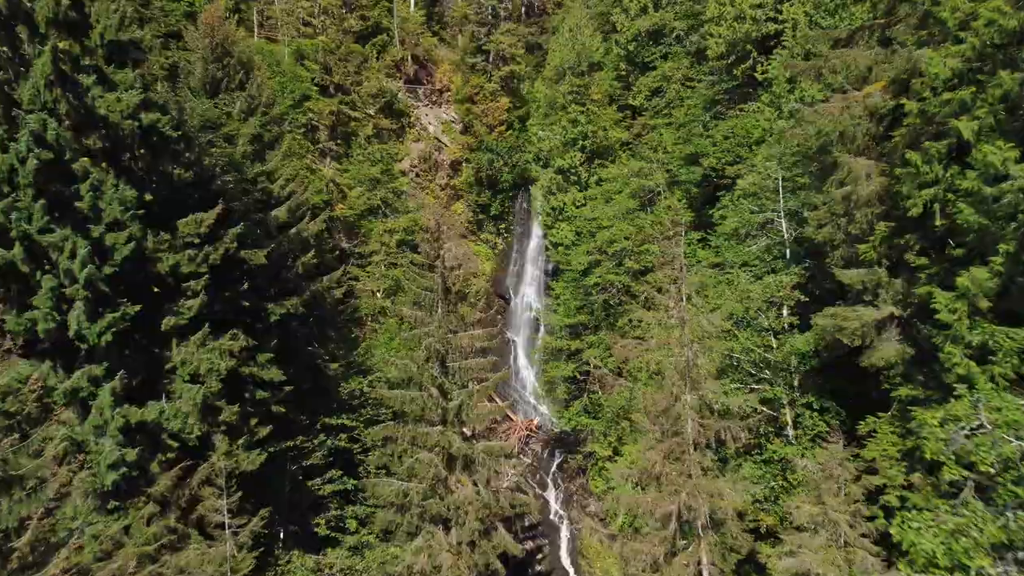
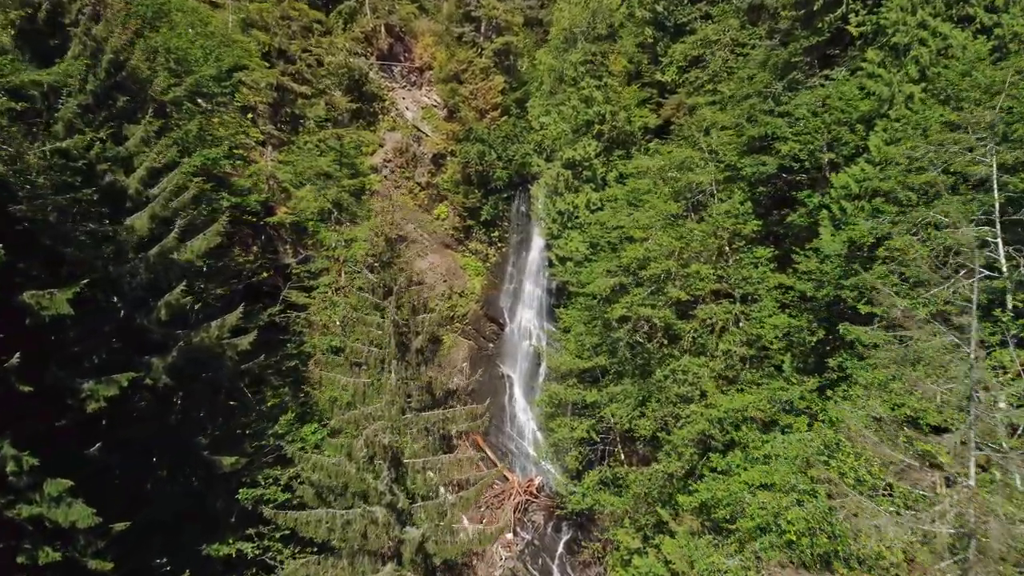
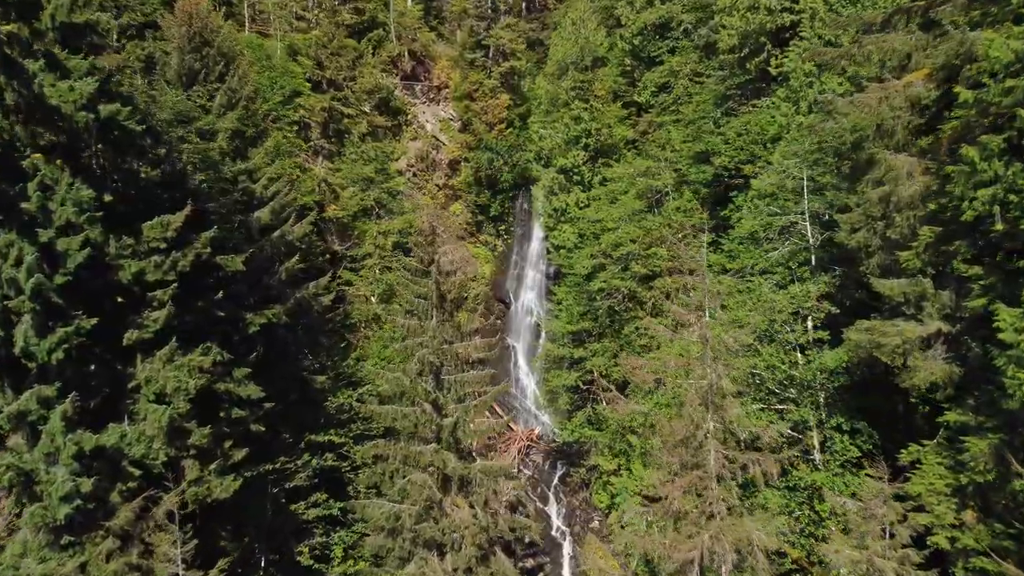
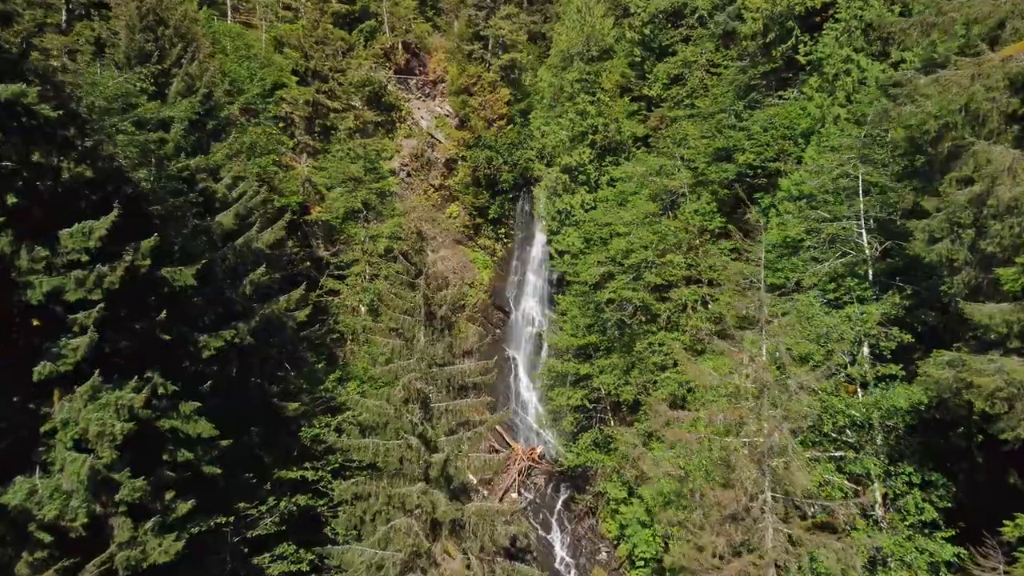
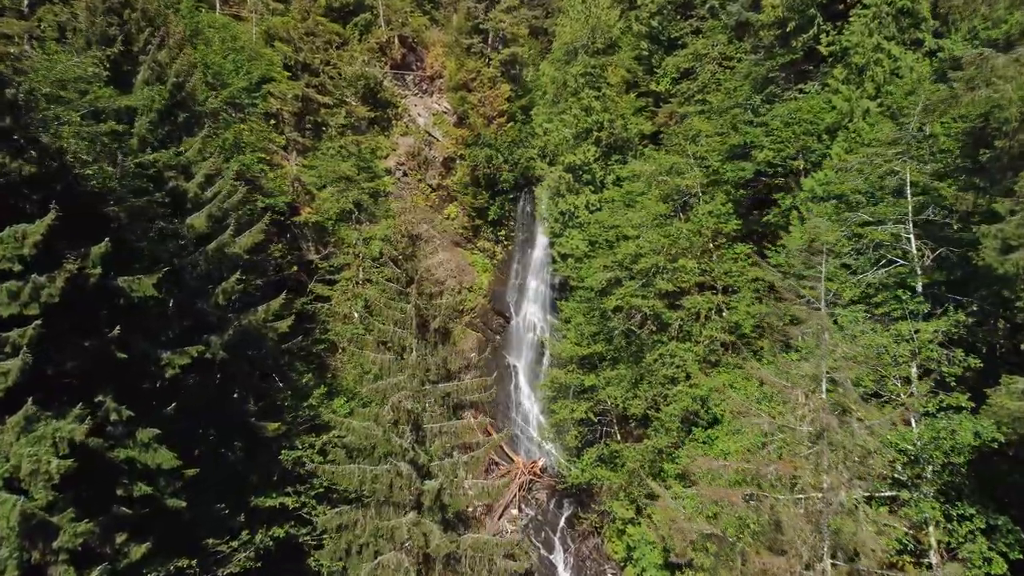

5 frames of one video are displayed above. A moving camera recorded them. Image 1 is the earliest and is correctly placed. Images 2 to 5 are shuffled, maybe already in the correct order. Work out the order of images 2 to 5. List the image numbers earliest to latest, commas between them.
3, 4, 5, 2
